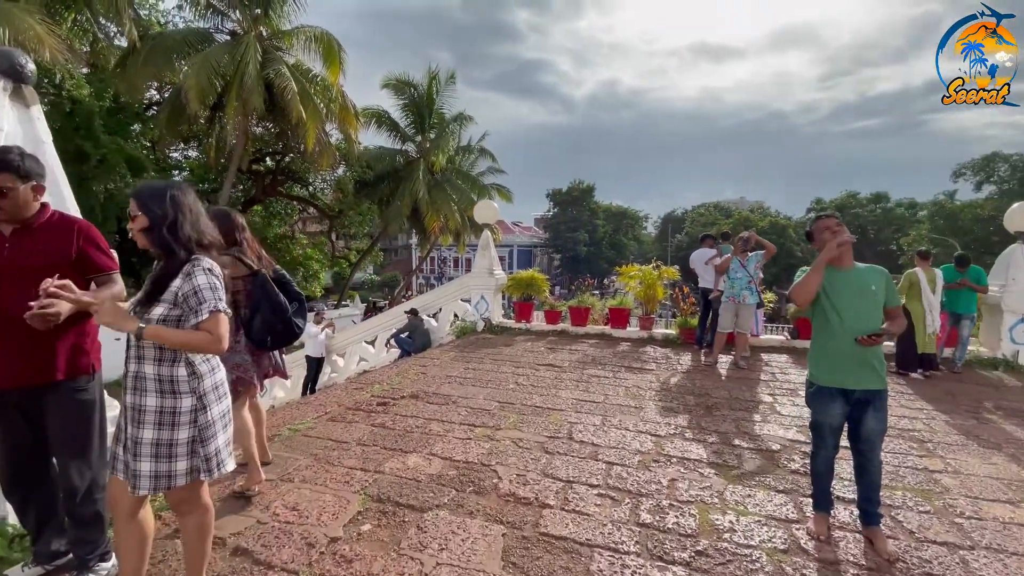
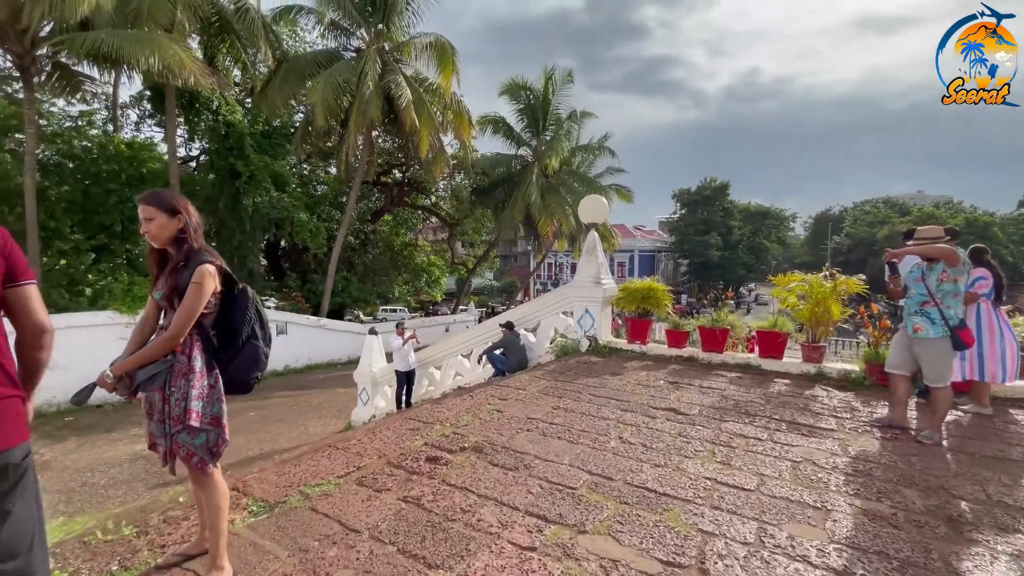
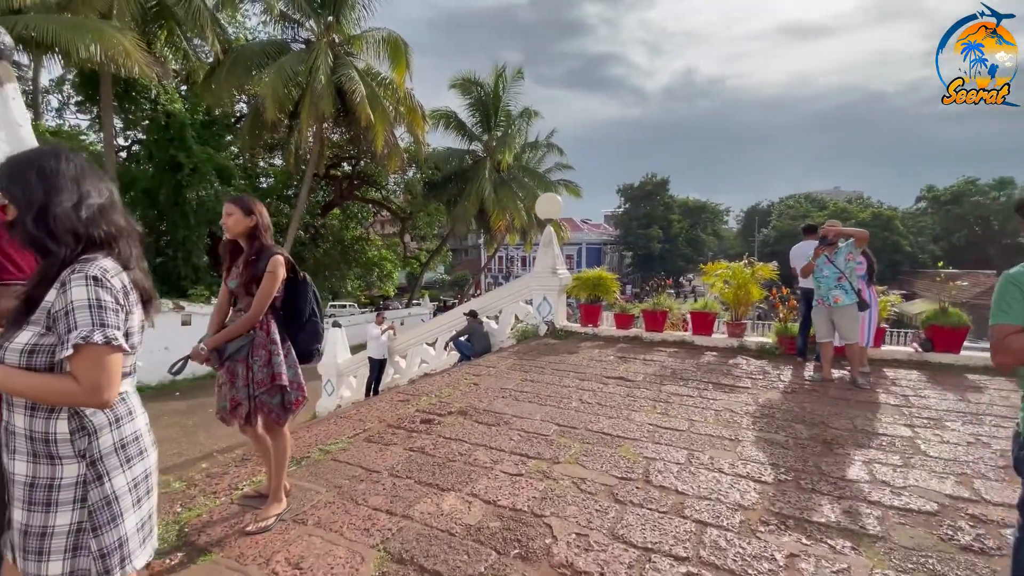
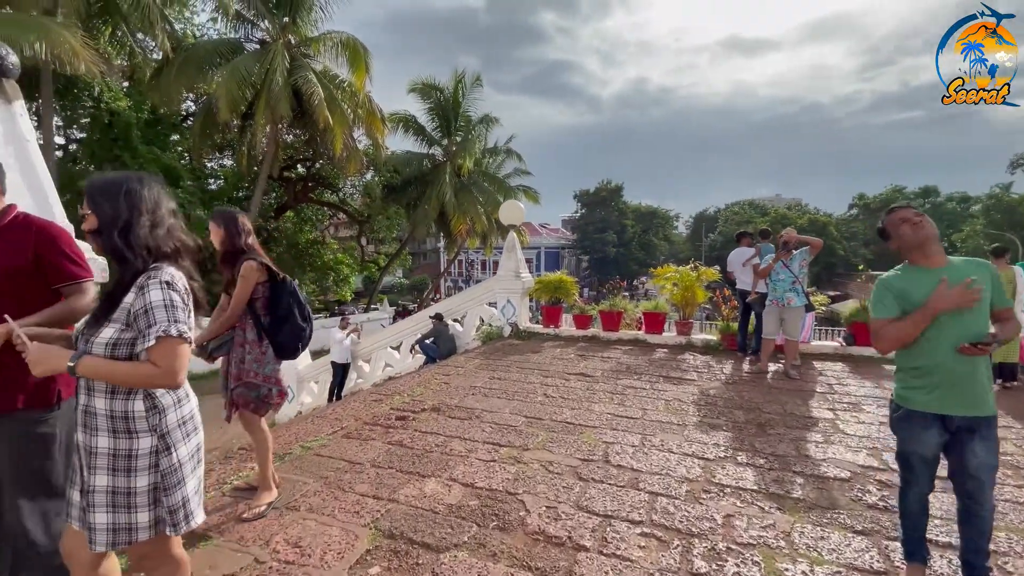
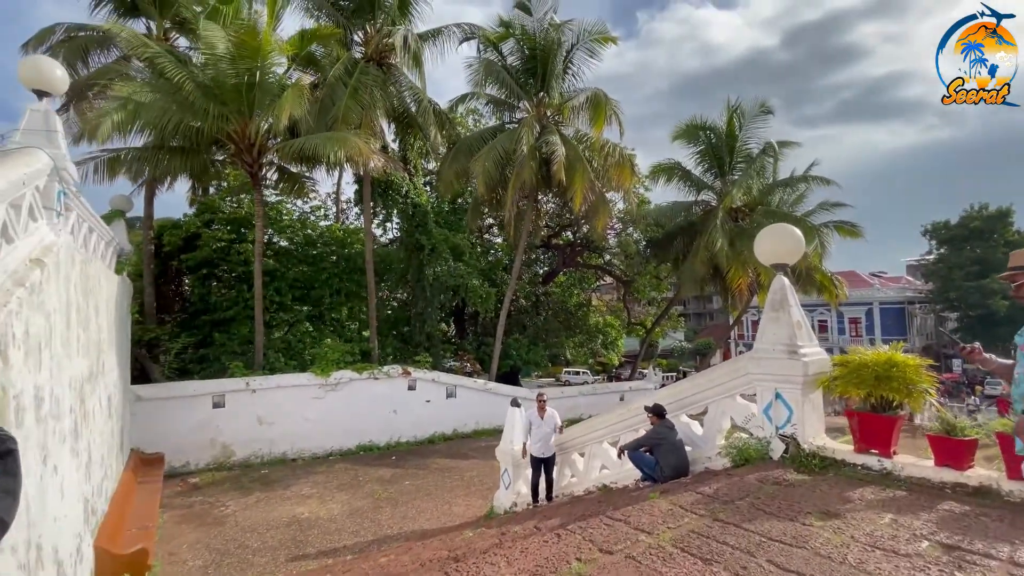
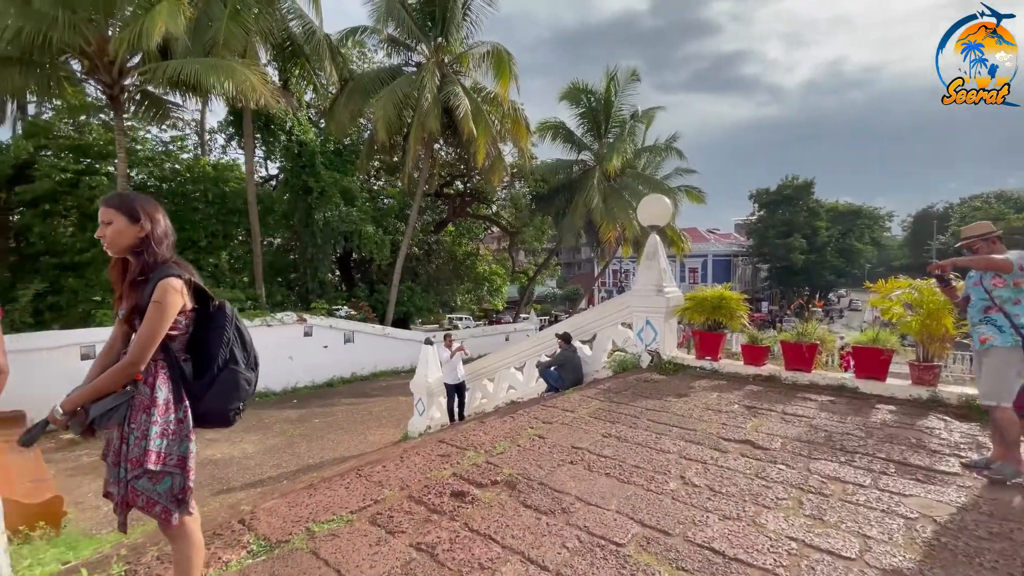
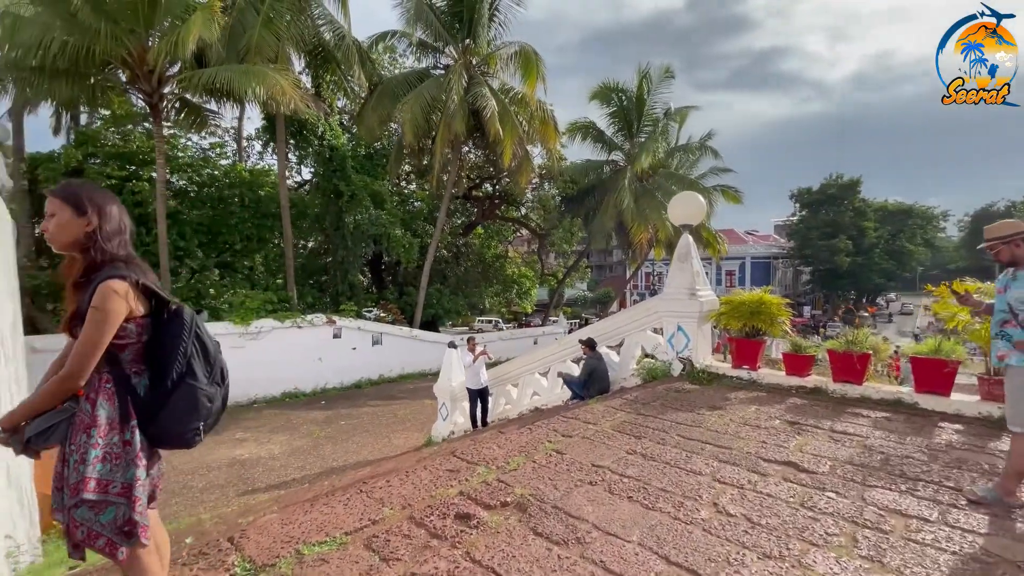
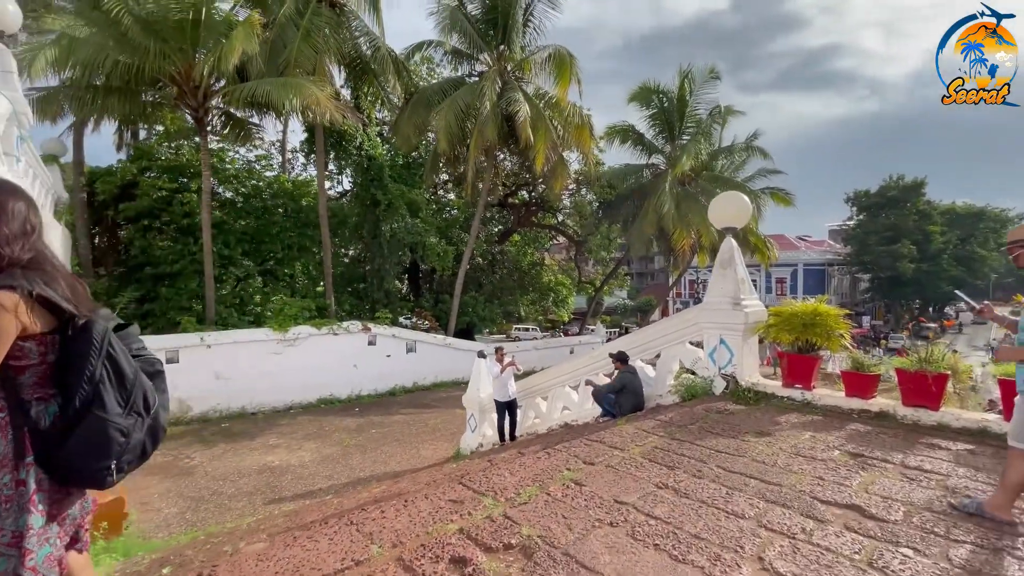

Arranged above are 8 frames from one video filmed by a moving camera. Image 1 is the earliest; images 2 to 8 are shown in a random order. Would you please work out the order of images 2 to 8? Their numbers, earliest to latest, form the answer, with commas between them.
4, 3, 2, 6, 7, 8, 5
